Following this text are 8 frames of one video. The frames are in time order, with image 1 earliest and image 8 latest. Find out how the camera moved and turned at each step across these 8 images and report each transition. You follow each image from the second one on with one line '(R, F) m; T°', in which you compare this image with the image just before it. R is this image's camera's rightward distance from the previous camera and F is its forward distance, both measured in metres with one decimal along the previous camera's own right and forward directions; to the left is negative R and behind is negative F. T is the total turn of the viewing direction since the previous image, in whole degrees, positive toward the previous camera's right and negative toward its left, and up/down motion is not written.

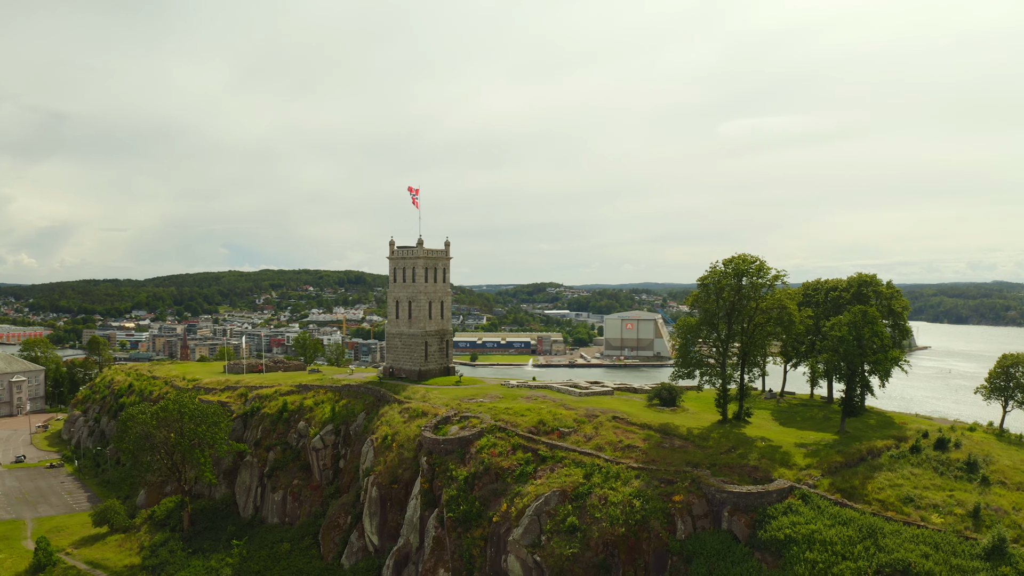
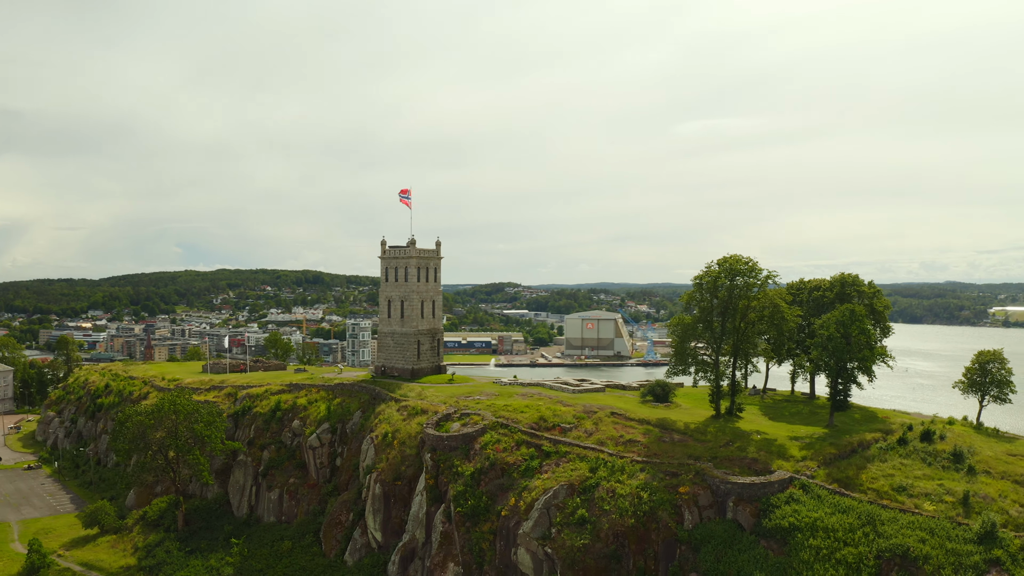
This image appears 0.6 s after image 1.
(-1.6, -0.4) m; +3°
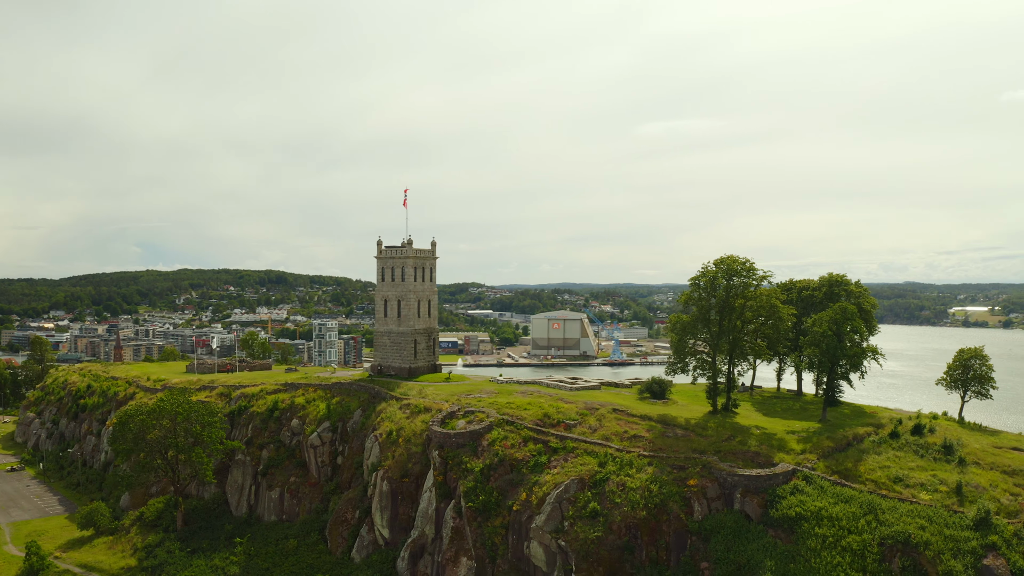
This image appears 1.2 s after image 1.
(-1.6, -0.4) m; +2°
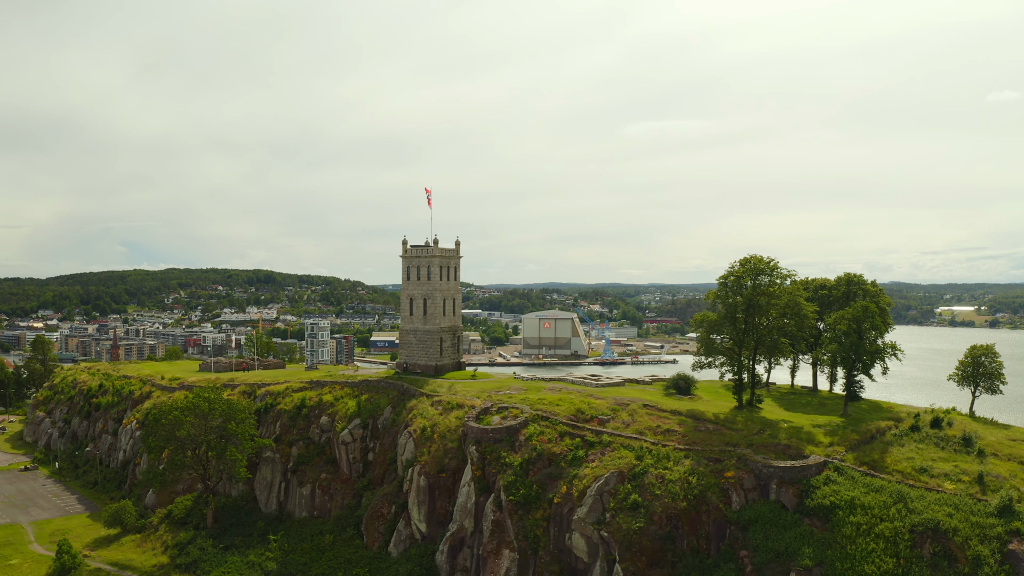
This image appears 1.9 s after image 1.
(-2.3, -1.0) m; +1°
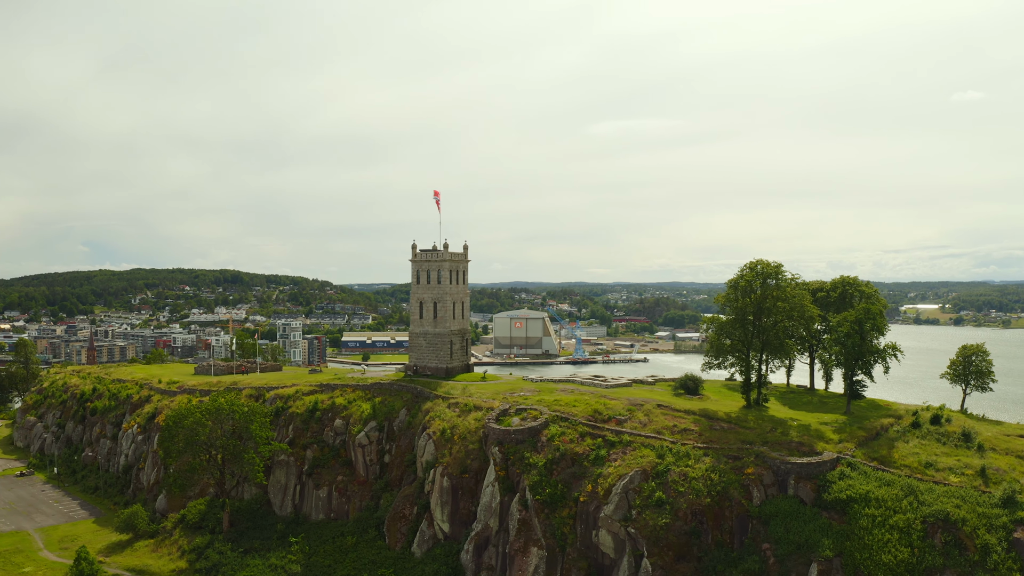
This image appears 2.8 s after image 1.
(-2.3, -0.8) m; +2°
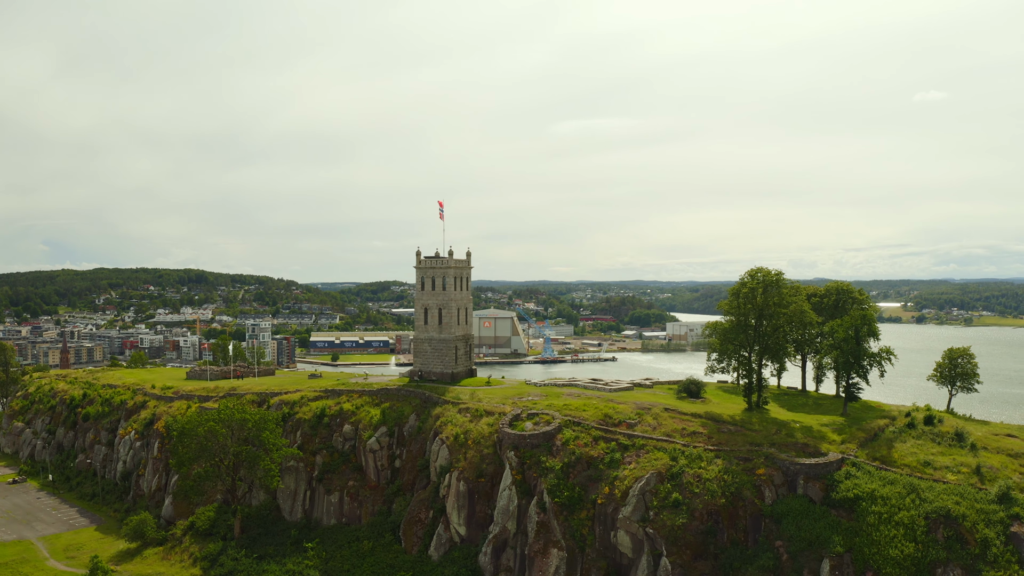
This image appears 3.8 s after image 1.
(-2.1, -0.8) m; +2°
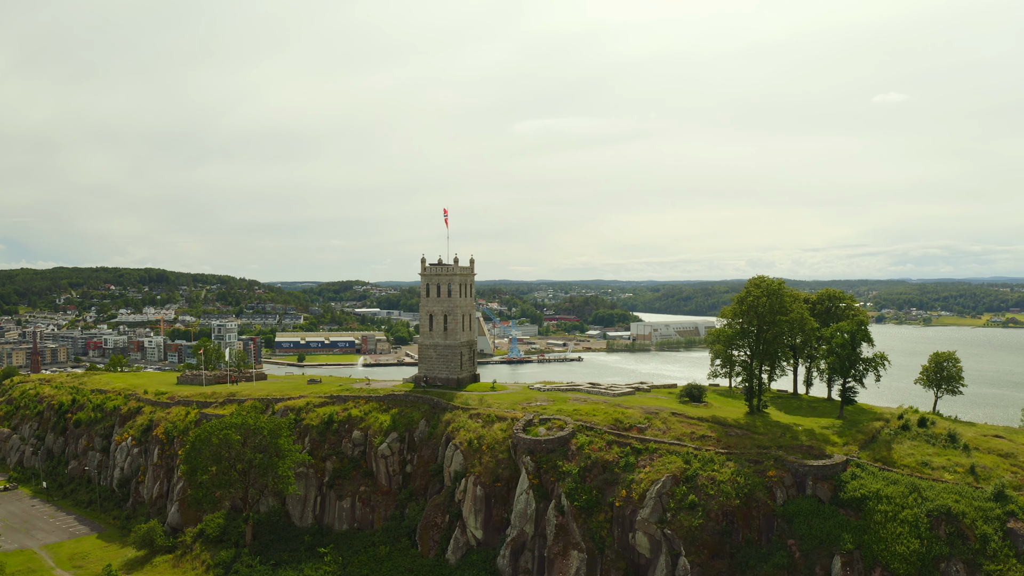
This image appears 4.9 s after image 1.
(-2.3, -0.8) m; +2°
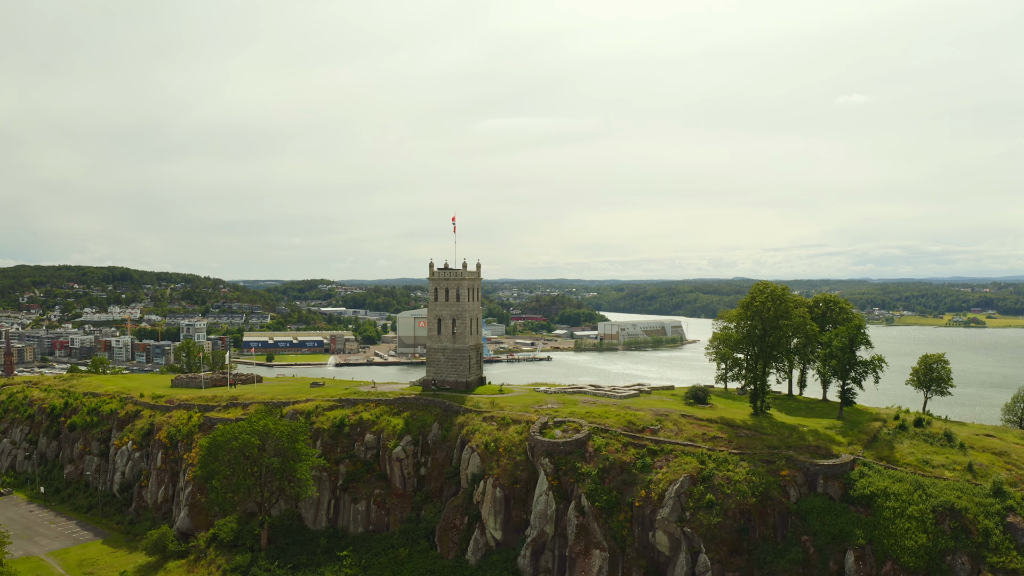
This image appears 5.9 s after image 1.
(-2.5, -0.8) m; +2°
